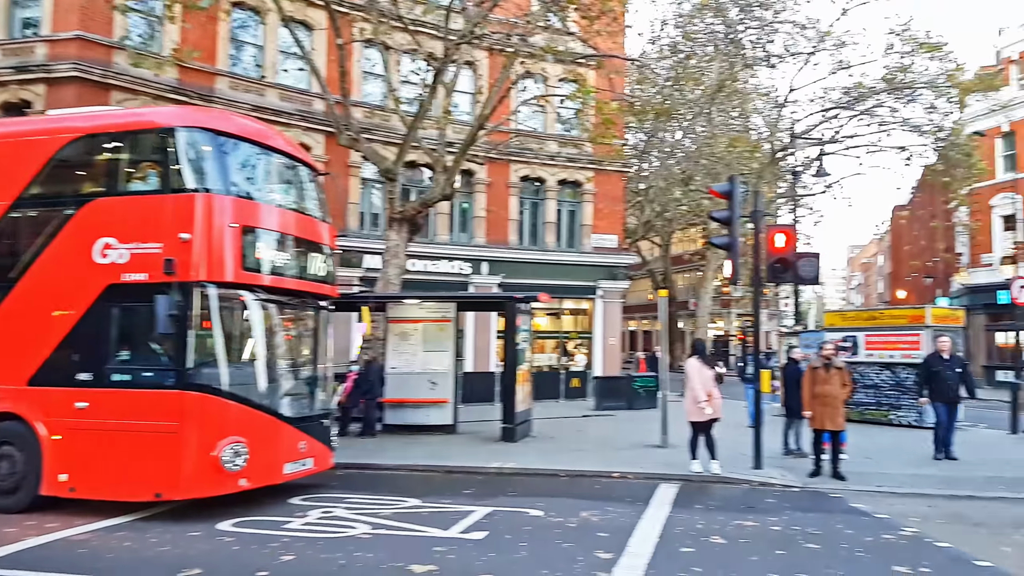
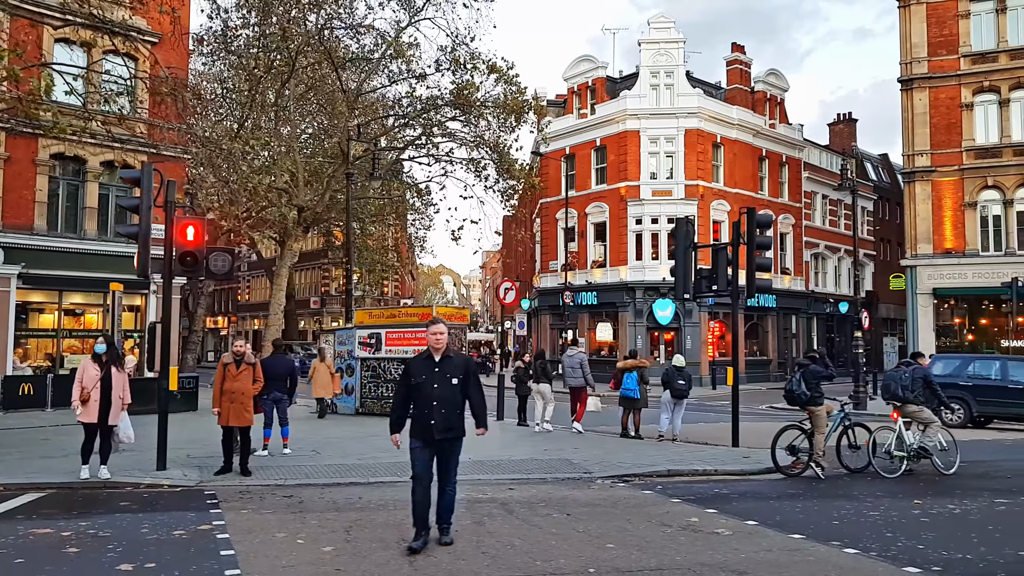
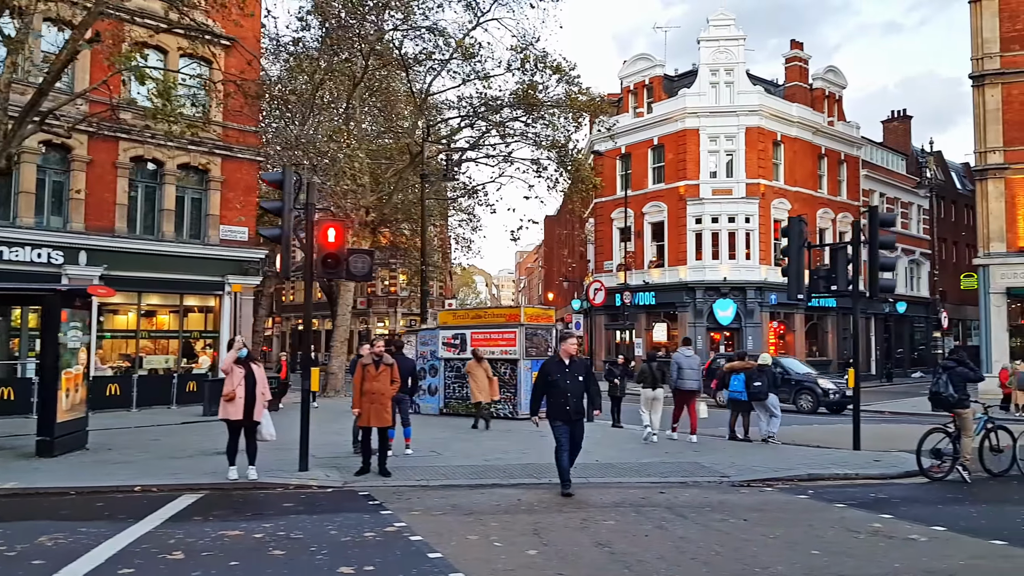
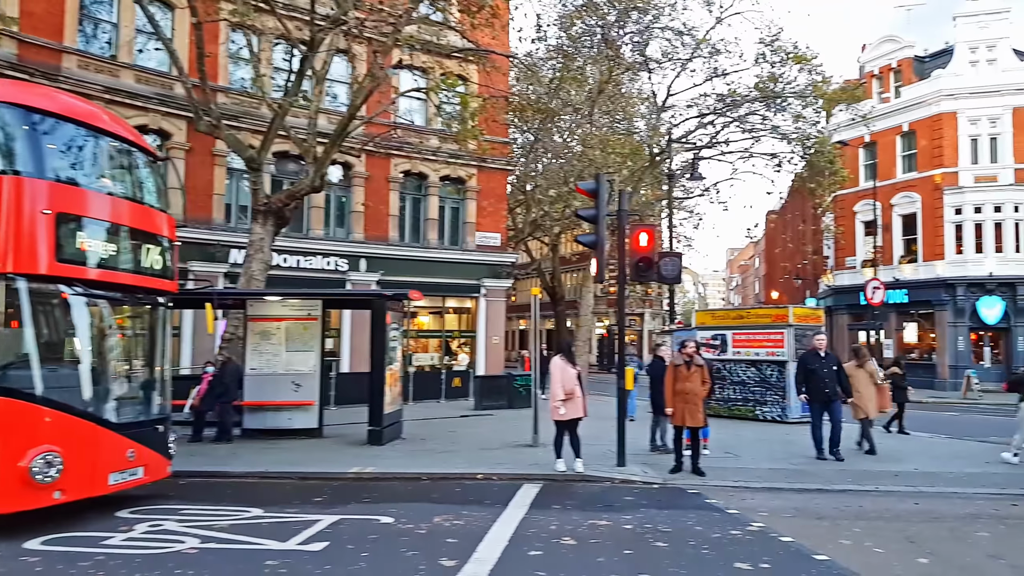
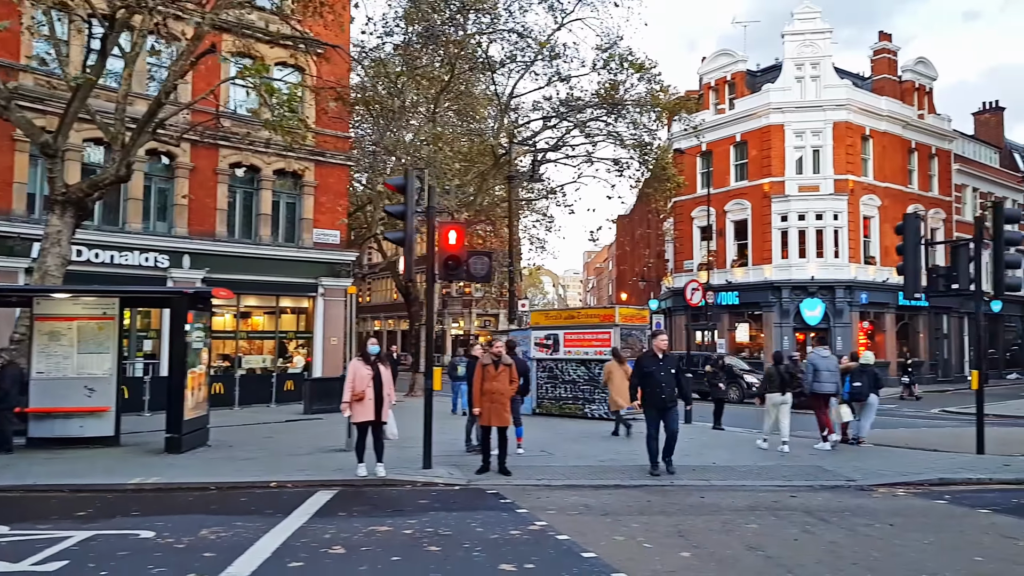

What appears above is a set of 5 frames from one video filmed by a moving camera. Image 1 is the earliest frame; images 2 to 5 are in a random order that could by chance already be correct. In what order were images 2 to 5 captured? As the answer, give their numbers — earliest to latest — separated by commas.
4, 5, 3, 2
